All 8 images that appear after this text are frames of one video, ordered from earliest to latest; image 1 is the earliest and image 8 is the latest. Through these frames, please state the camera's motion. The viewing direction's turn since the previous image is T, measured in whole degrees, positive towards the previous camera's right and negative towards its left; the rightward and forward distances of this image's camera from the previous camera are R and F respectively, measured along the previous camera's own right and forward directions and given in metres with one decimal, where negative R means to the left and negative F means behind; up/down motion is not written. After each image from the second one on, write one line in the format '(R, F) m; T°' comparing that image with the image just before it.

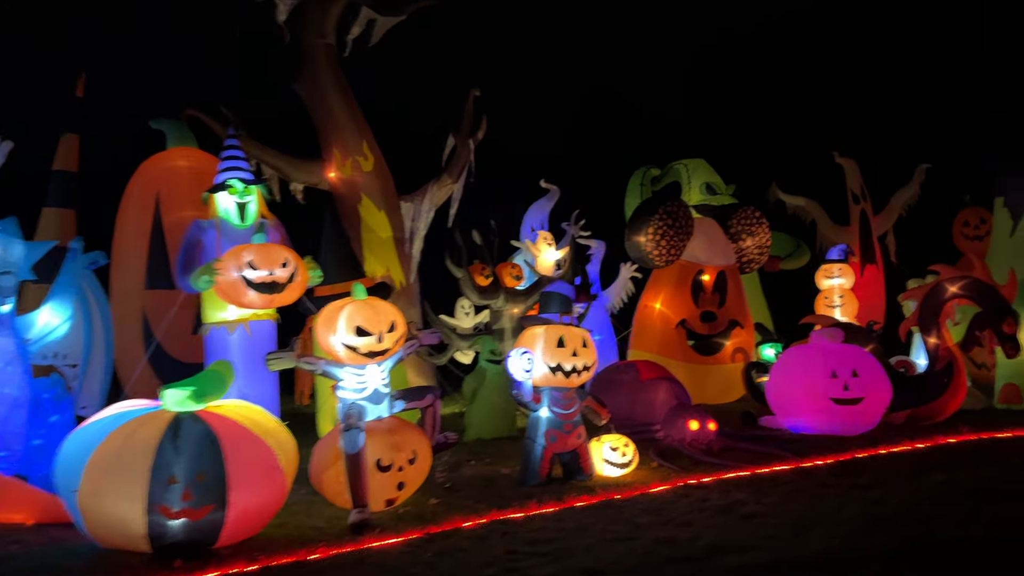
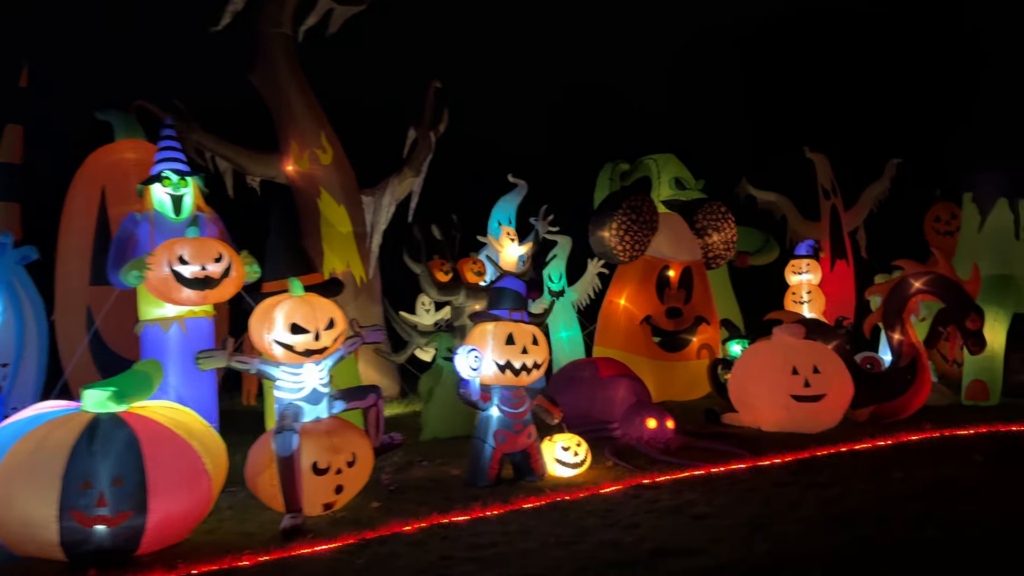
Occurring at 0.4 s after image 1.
(+0.3, +0.2) m; +1°
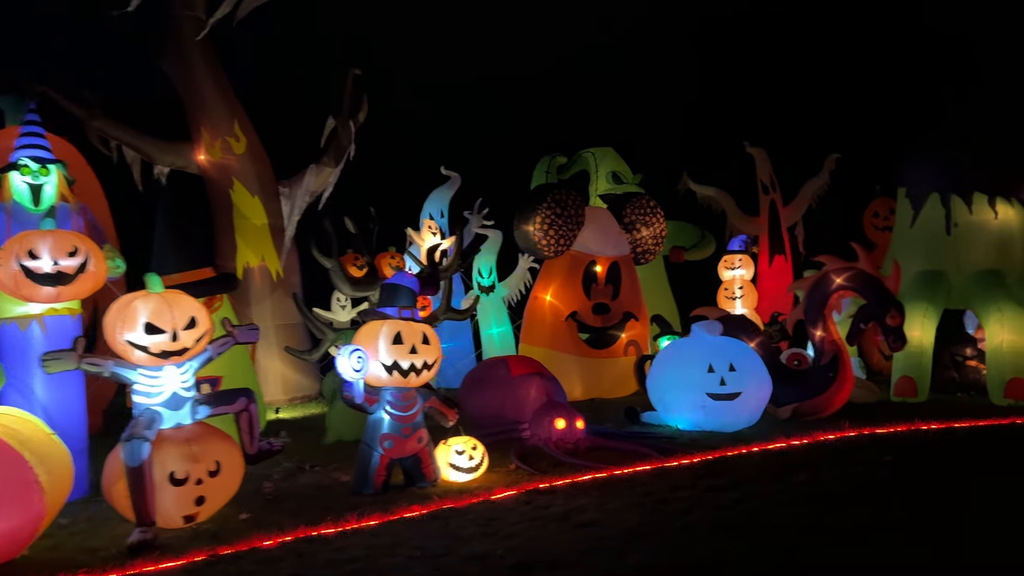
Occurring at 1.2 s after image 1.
(+0.5, +0.3) m; +2°
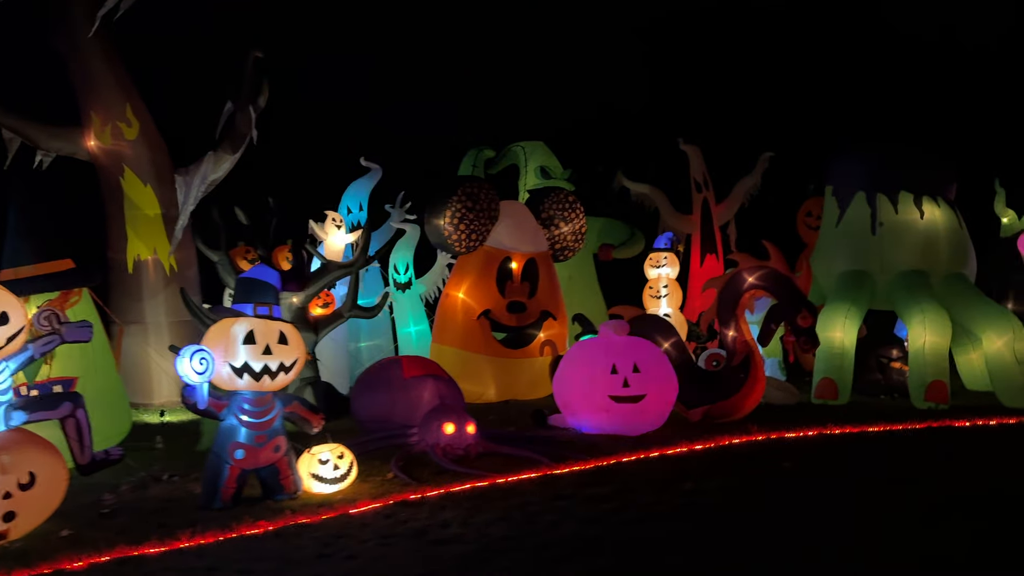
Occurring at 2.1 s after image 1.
(+0.6, +0.4) m; +2°
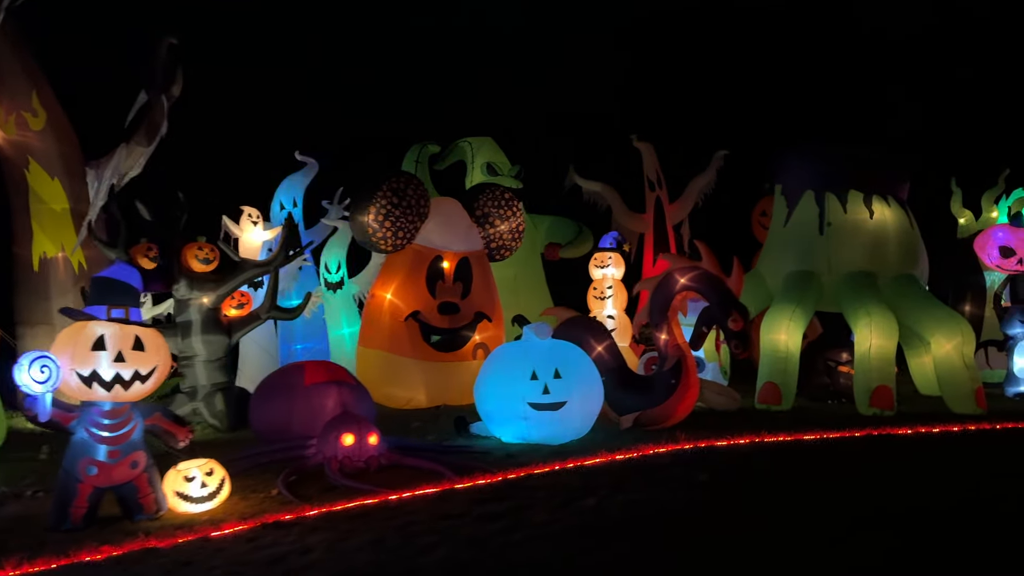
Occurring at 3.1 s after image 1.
(+0.6, +0.4) m; +1°
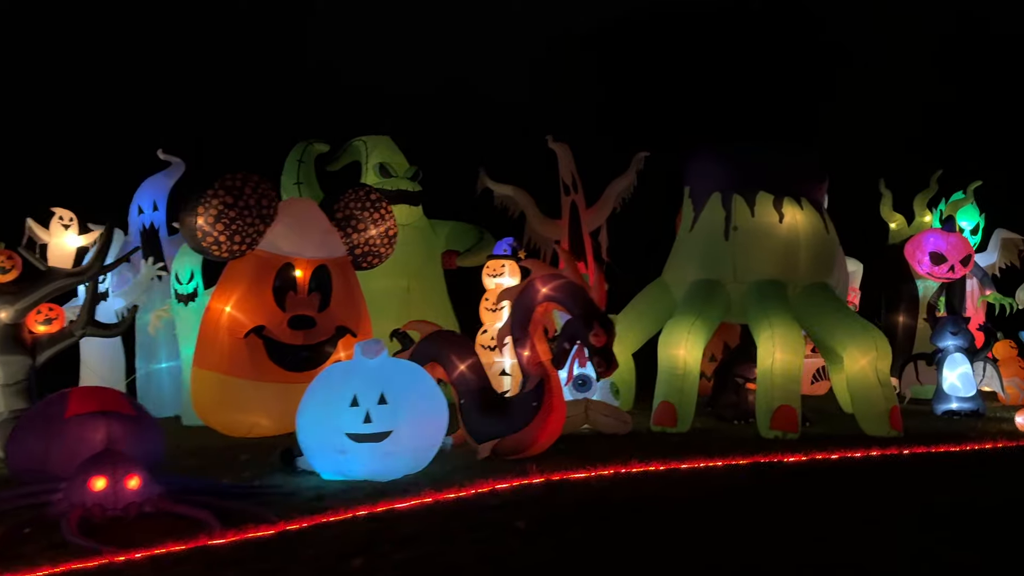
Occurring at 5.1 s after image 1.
(+1.2, +0.9) m; +1°
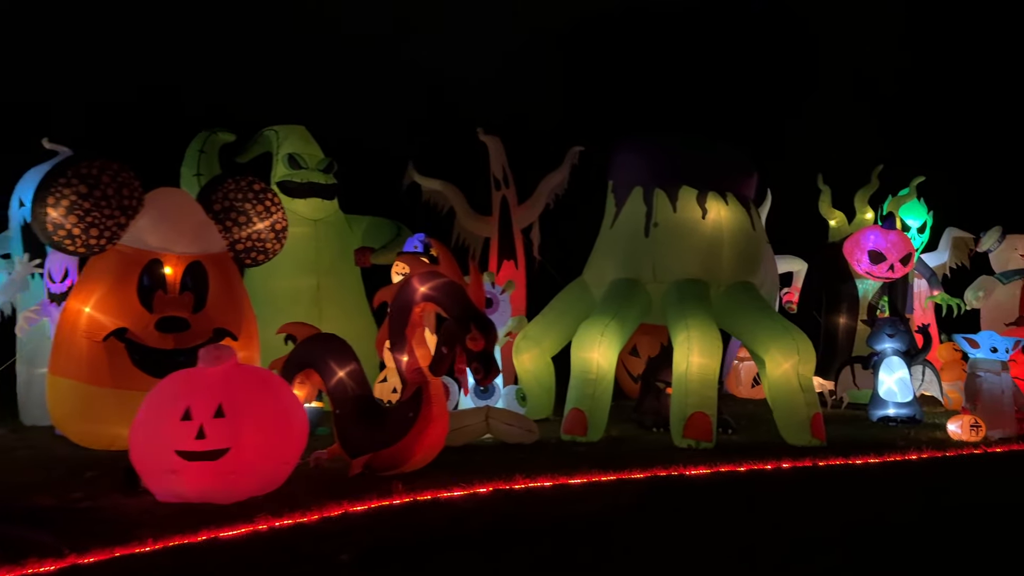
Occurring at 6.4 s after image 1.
(+0.8, +0.5) m; +1°
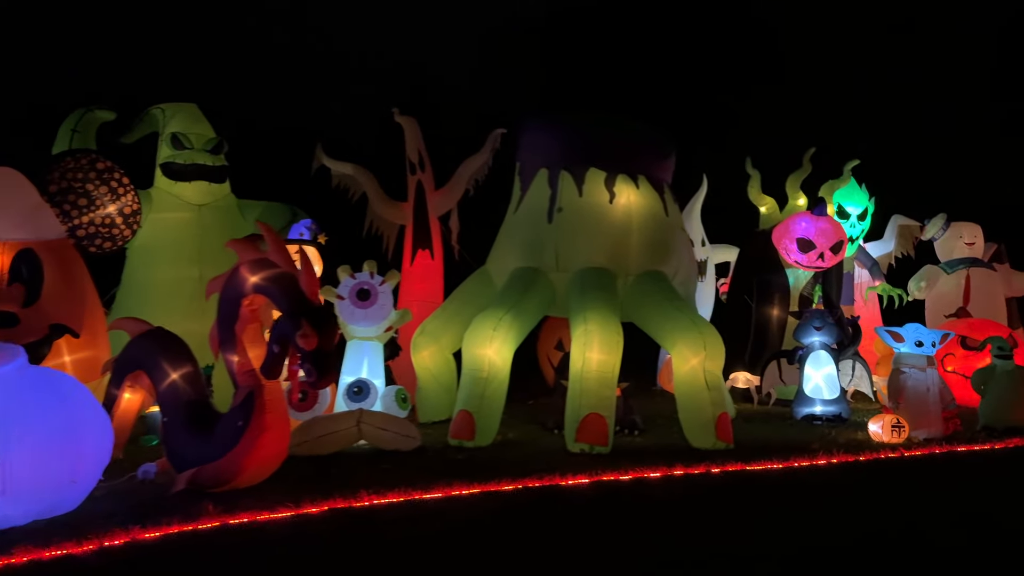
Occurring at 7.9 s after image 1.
(+0.9, +0.6) m; +1°
